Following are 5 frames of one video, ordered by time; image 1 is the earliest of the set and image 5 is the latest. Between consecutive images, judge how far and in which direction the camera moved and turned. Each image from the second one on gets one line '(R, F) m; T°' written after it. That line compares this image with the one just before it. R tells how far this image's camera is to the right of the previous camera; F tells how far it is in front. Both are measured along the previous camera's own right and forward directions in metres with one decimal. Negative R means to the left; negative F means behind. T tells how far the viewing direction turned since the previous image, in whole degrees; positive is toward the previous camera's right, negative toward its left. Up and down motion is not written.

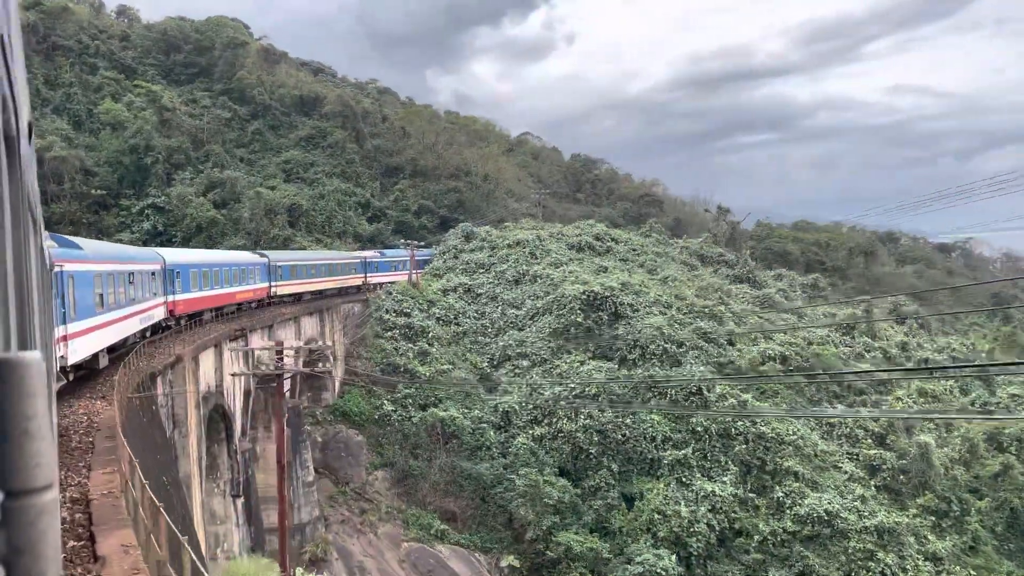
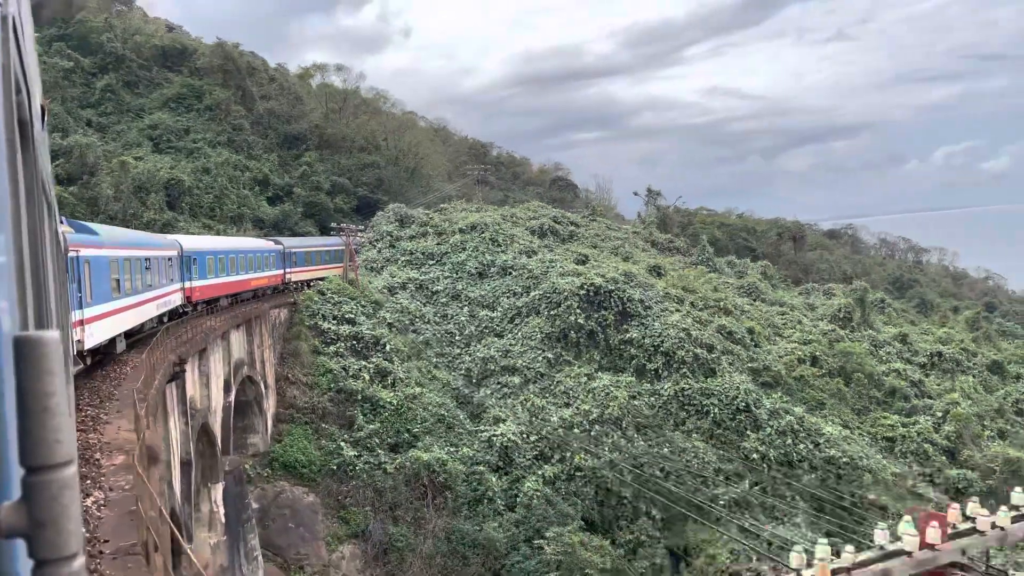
(-3.1, +5.8) m; +11°
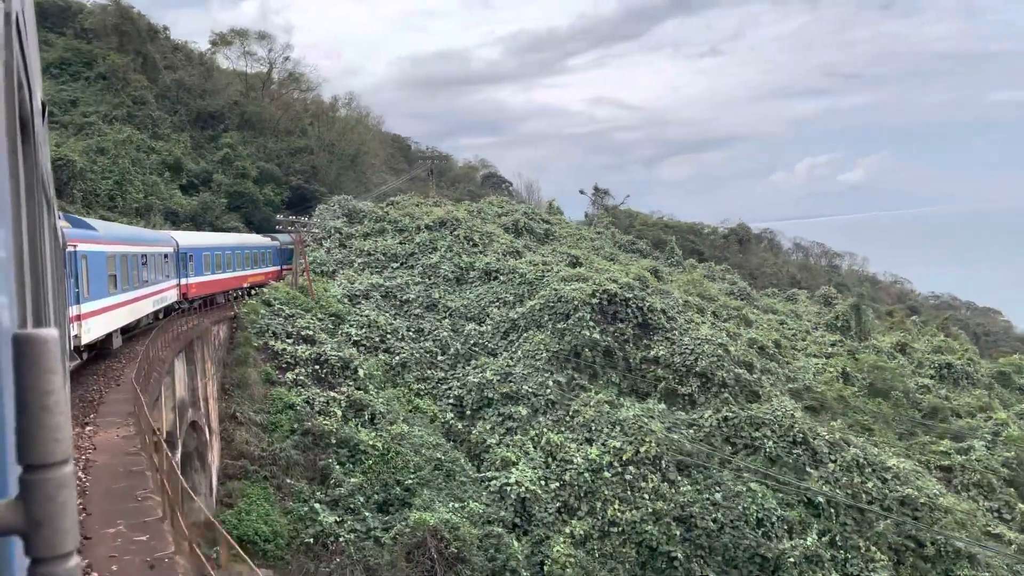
(-2.0, +3.7) m; +8°
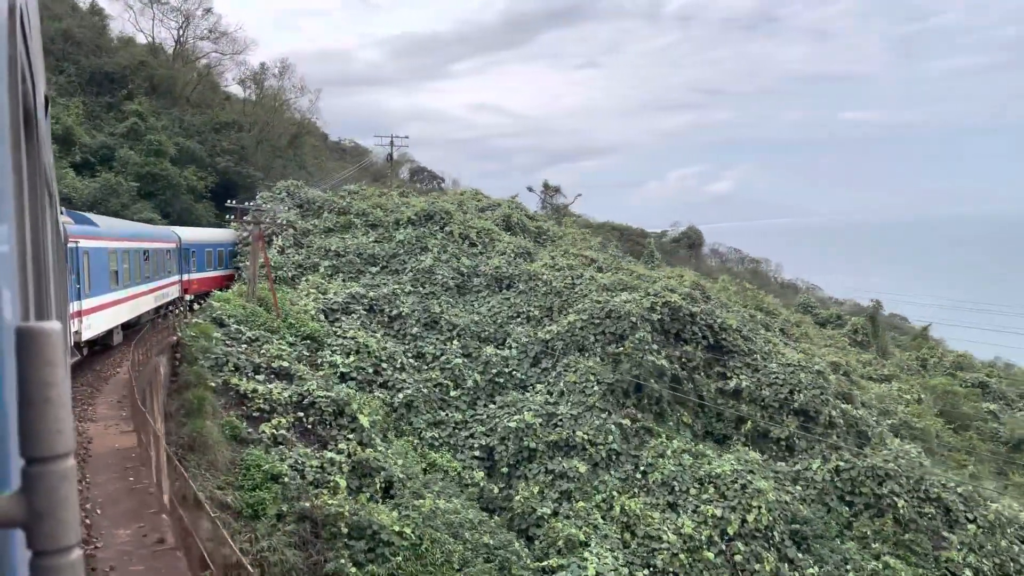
(-2.2, +4.0) m; +8°
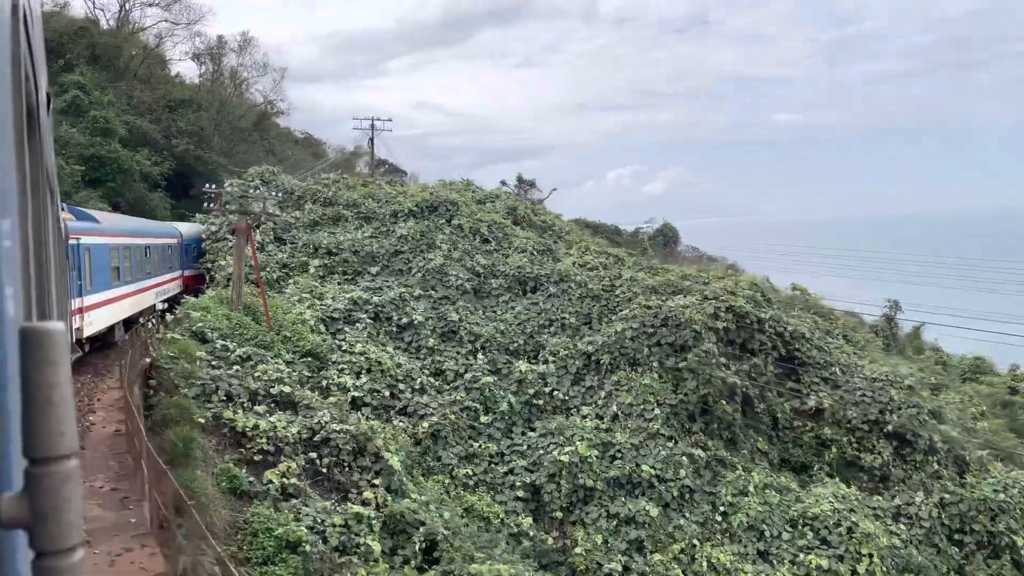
(-1.2, +2.1) m; +4°
